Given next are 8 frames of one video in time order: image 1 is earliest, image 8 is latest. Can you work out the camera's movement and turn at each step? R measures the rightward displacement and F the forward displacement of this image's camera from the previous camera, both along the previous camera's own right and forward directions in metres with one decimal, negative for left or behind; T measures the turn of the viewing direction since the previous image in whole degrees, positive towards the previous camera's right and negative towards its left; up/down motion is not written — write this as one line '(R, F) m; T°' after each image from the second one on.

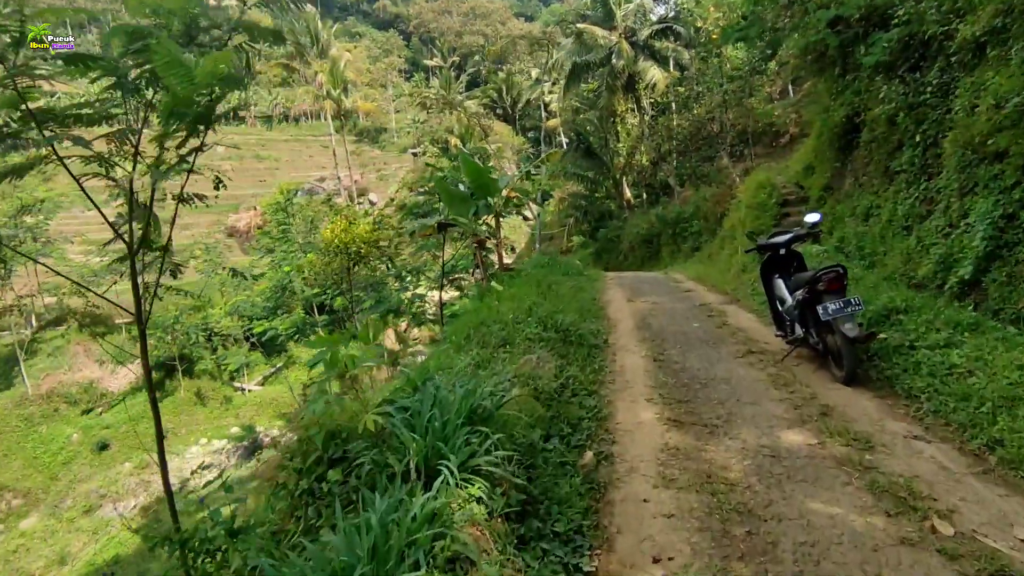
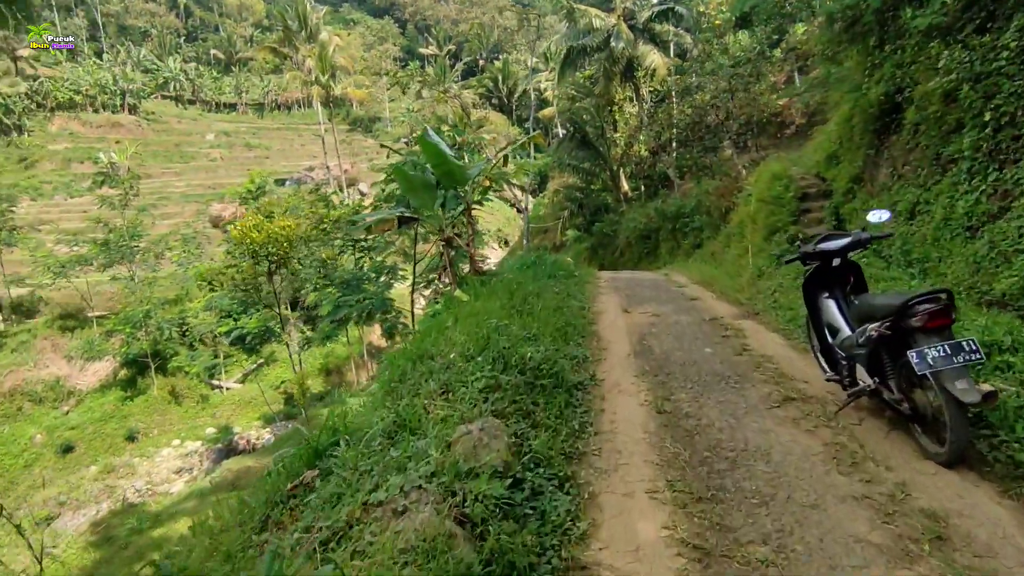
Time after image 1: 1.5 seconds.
(+0.3, +1.3) m; 0°
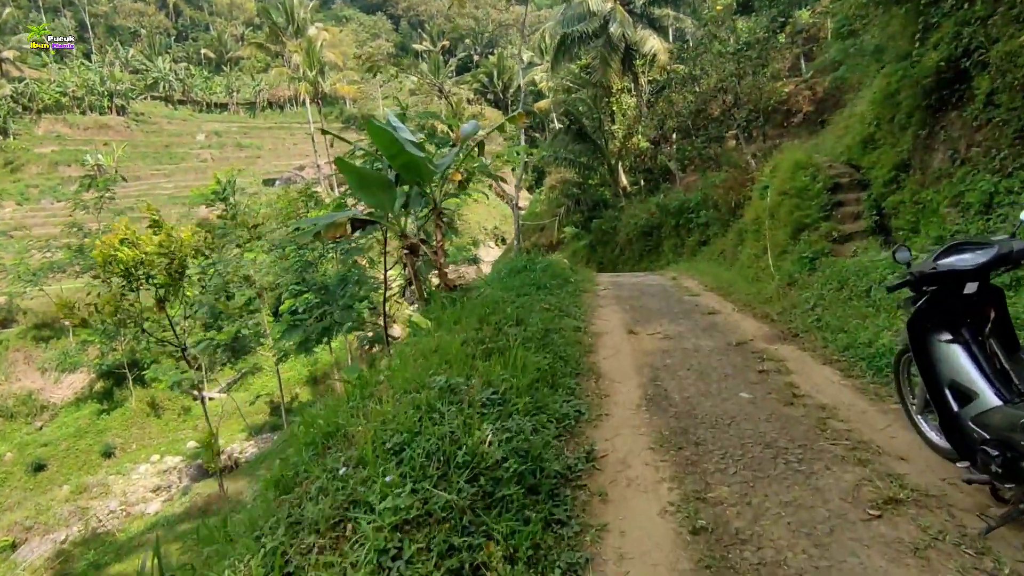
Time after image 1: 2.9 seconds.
(+0.2, +1.2) m; 0°
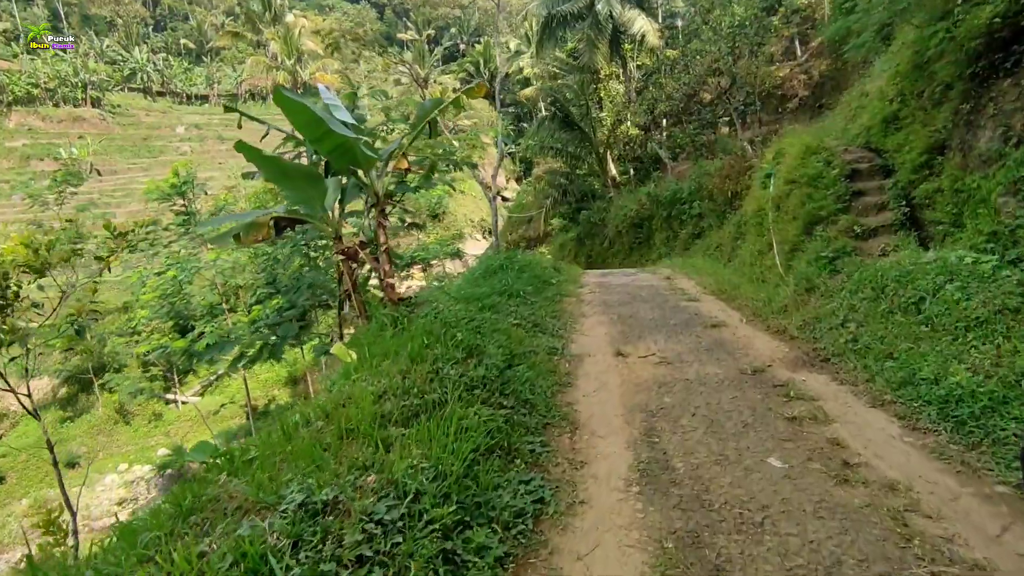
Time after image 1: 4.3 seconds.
(+0.2, +1.0) m; +1°
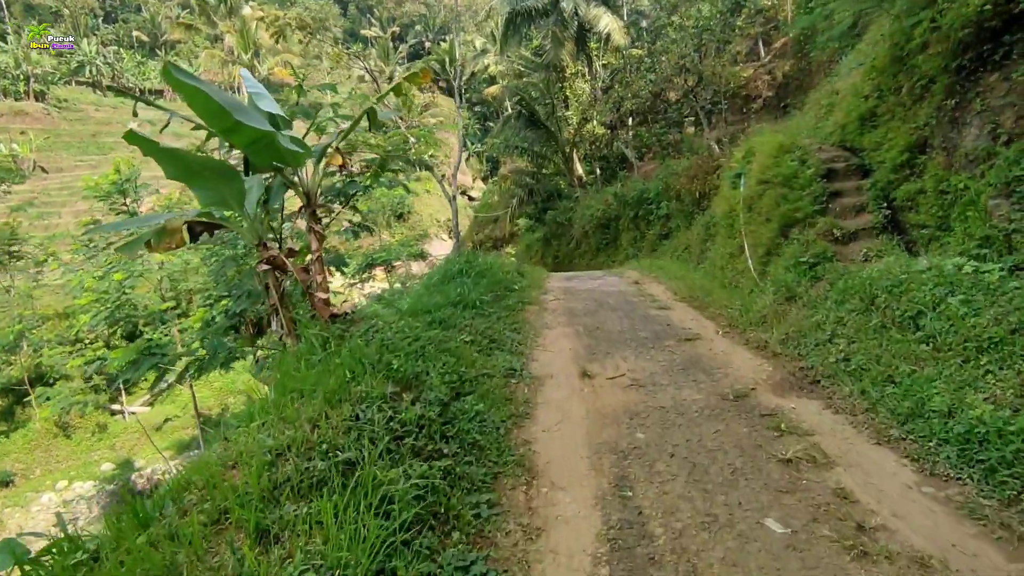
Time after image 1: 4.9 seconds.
(+0.1, +0.5) m; +3°
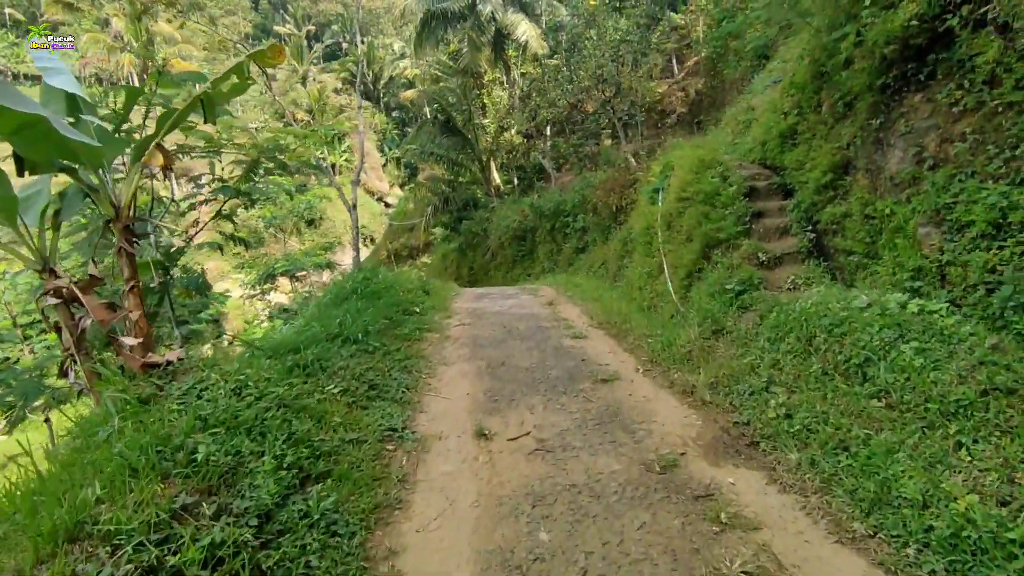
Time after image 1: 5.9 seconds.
(+0.2, +0.7) m; +8°
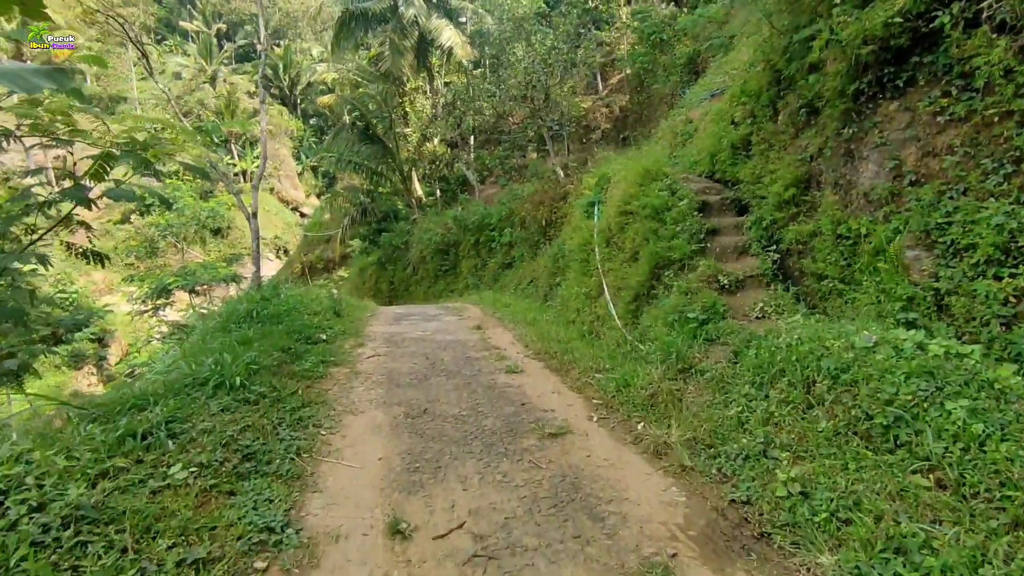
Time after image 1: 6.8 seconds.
(0.0, +0.8) m; +8°
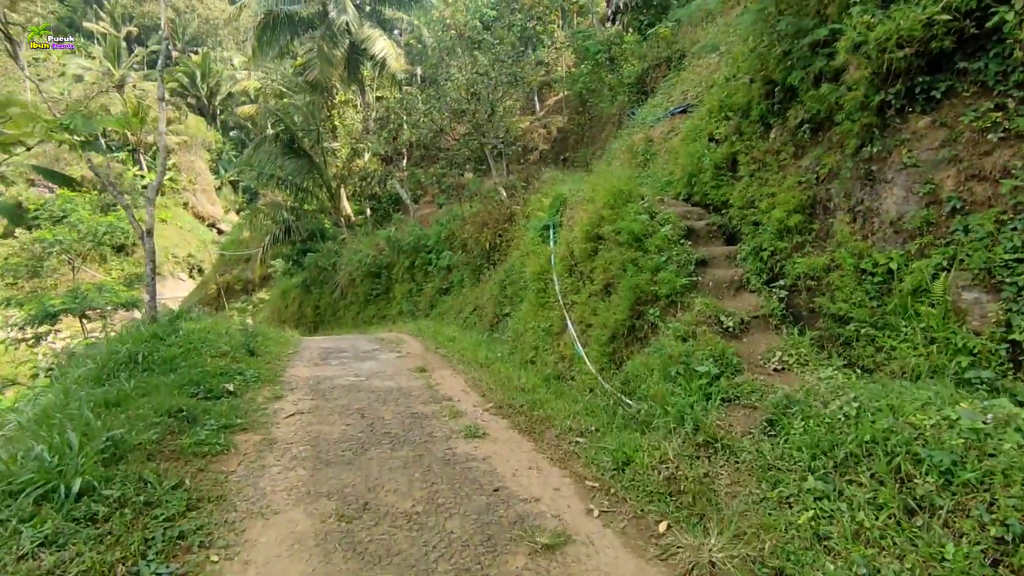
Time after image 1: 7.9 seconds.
(-0.2, +0.9) m; +7°
